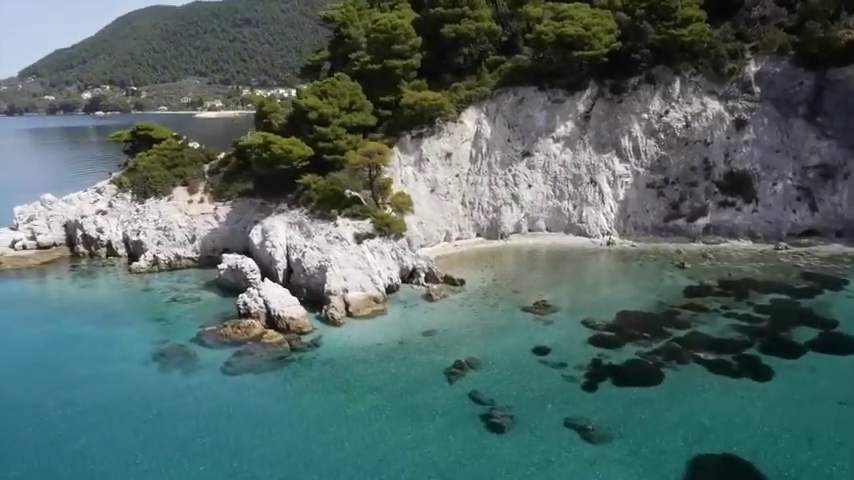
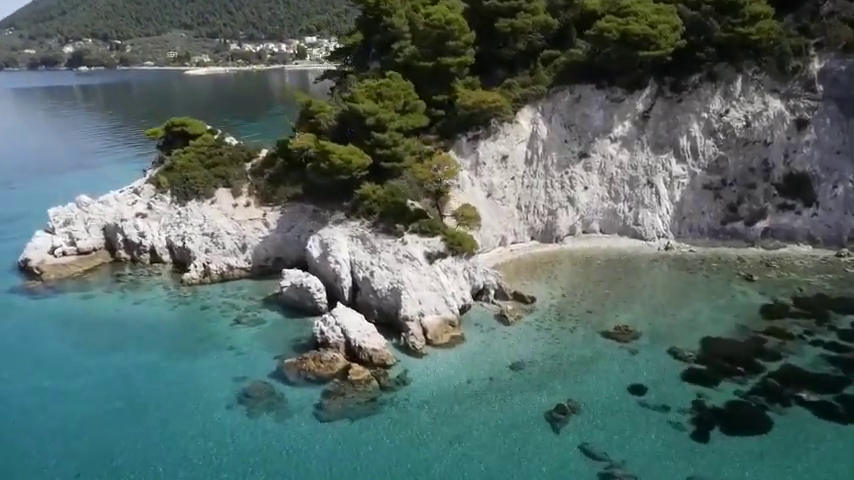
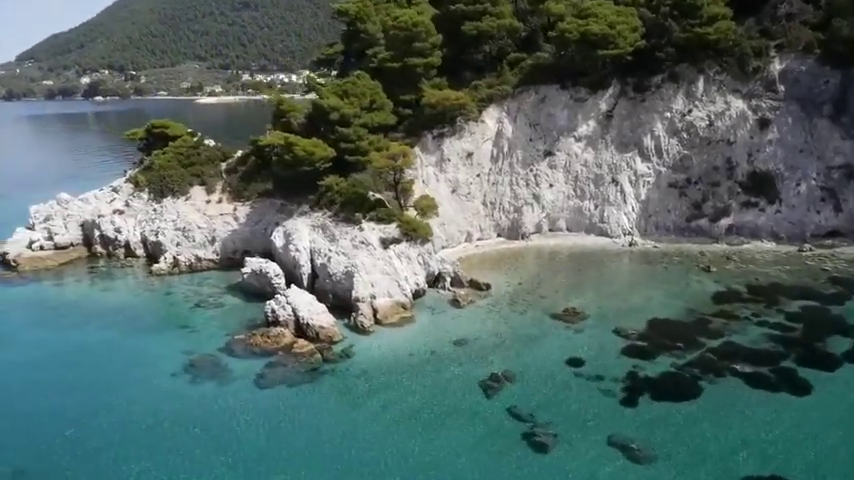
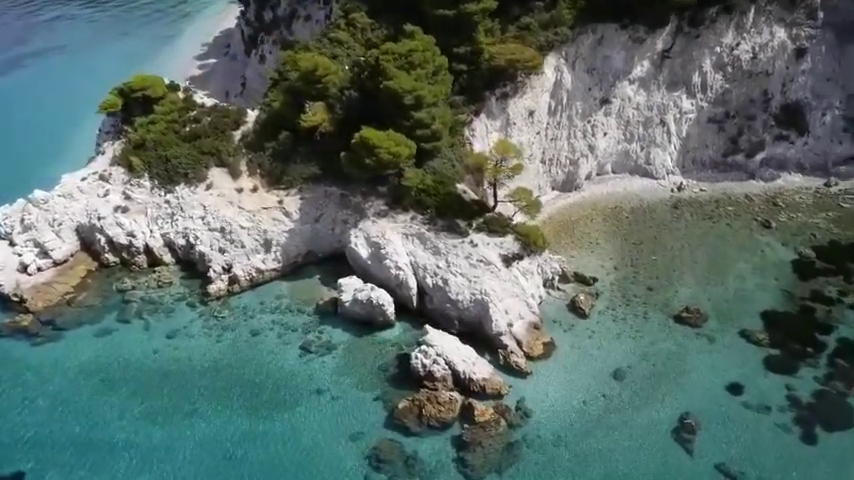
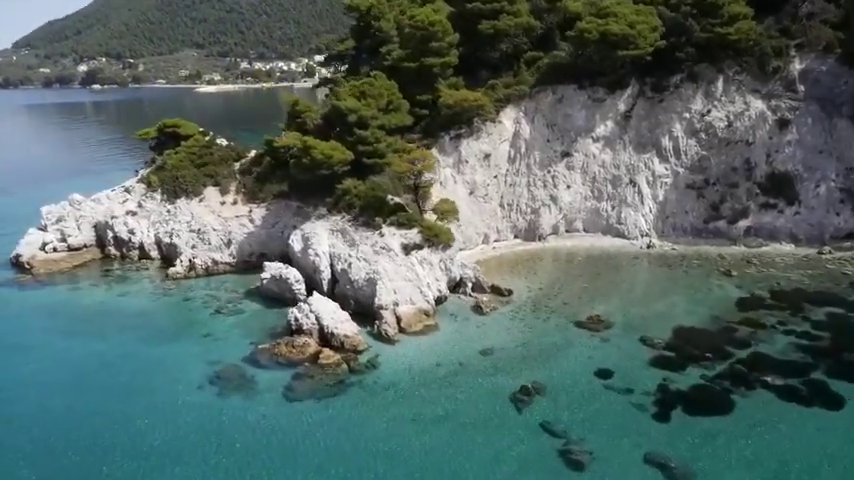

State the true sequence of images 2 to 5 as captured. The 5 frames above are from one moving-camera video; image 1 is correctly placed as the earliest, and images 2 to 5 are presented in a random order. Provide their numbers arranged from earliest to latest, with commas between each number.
3, 5, 2, 4
